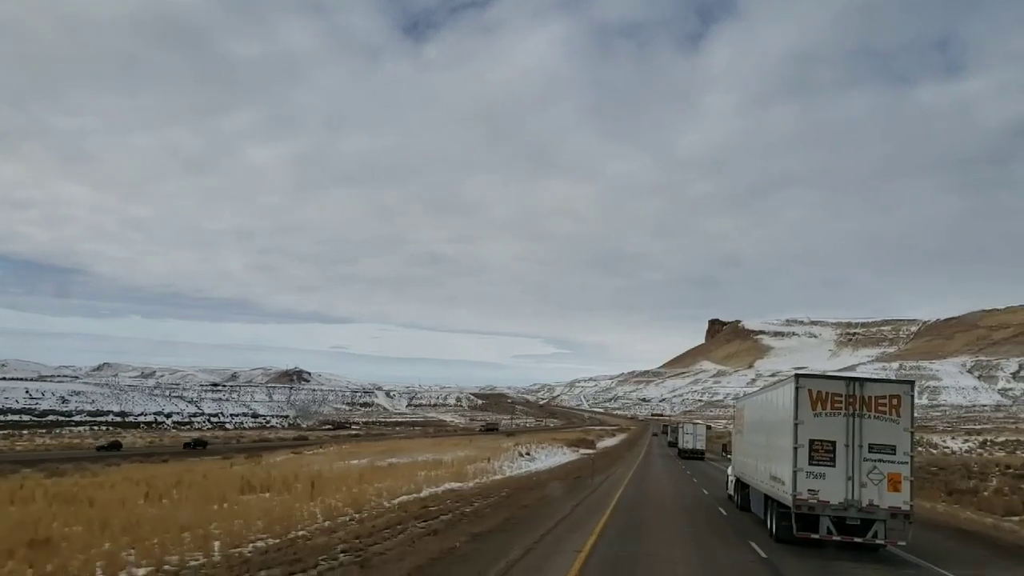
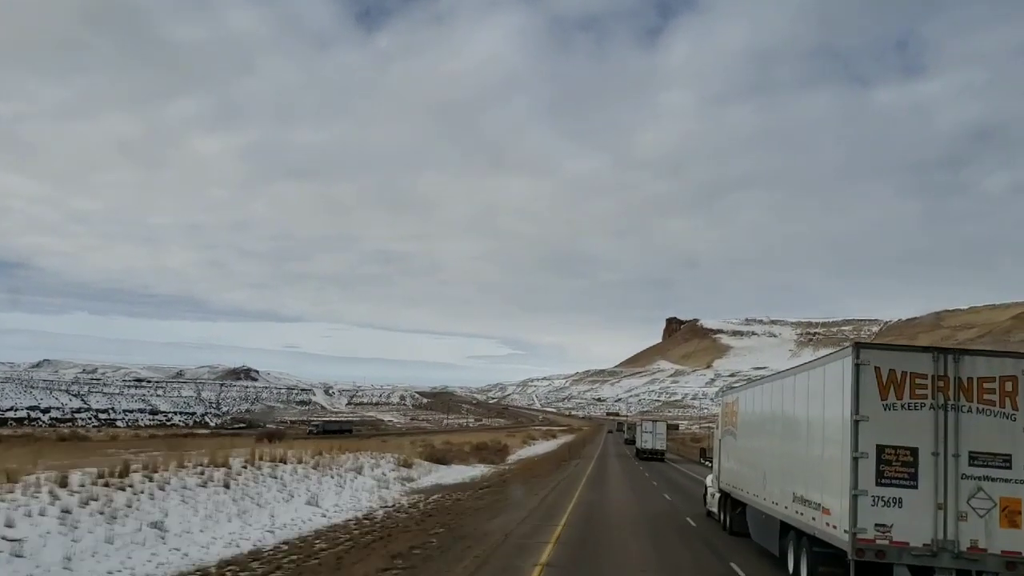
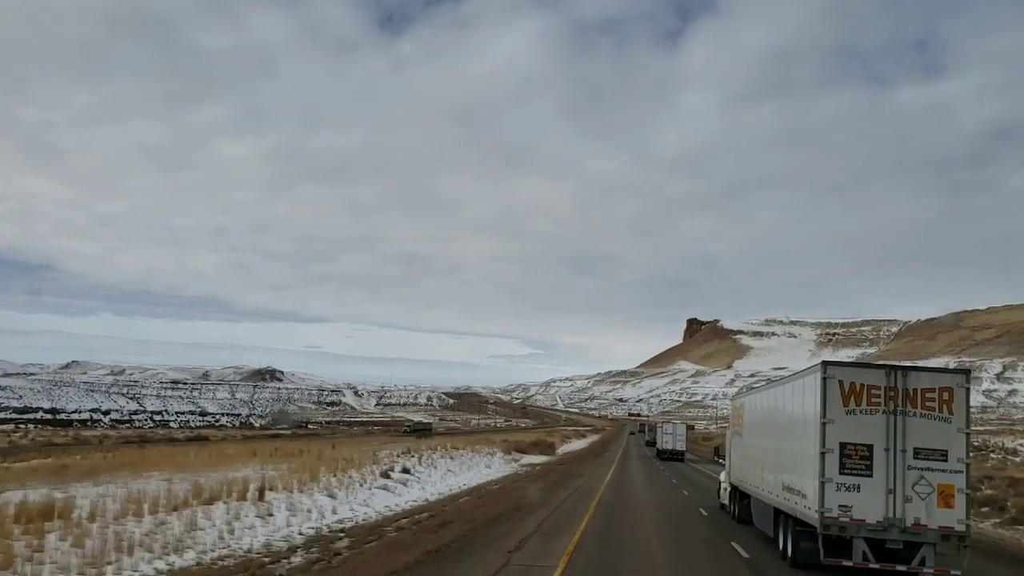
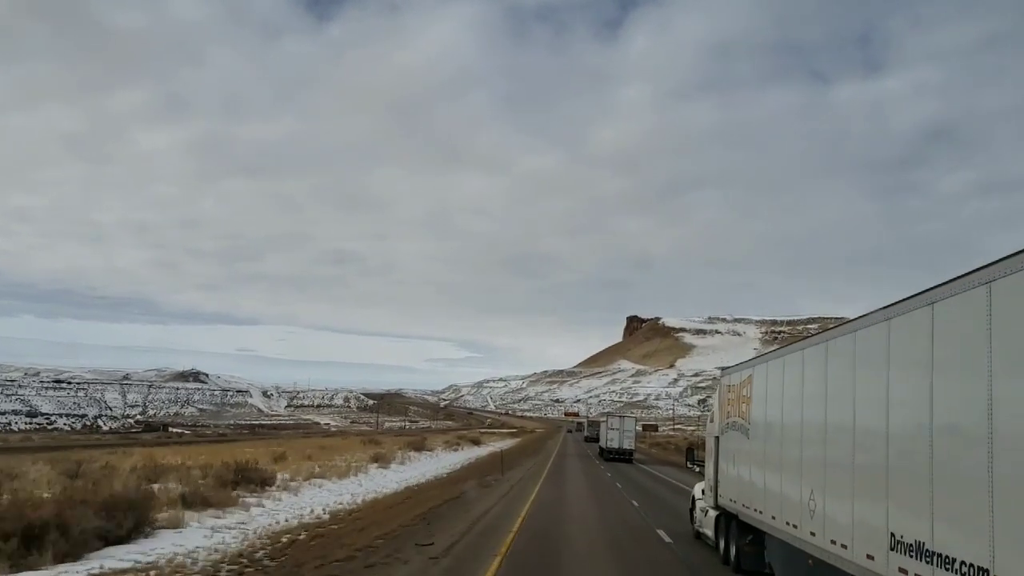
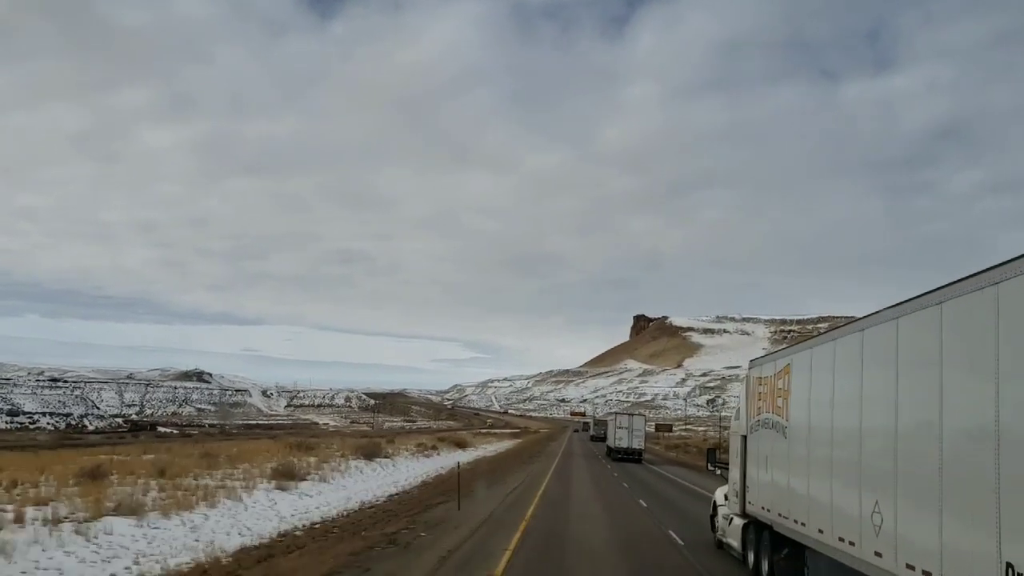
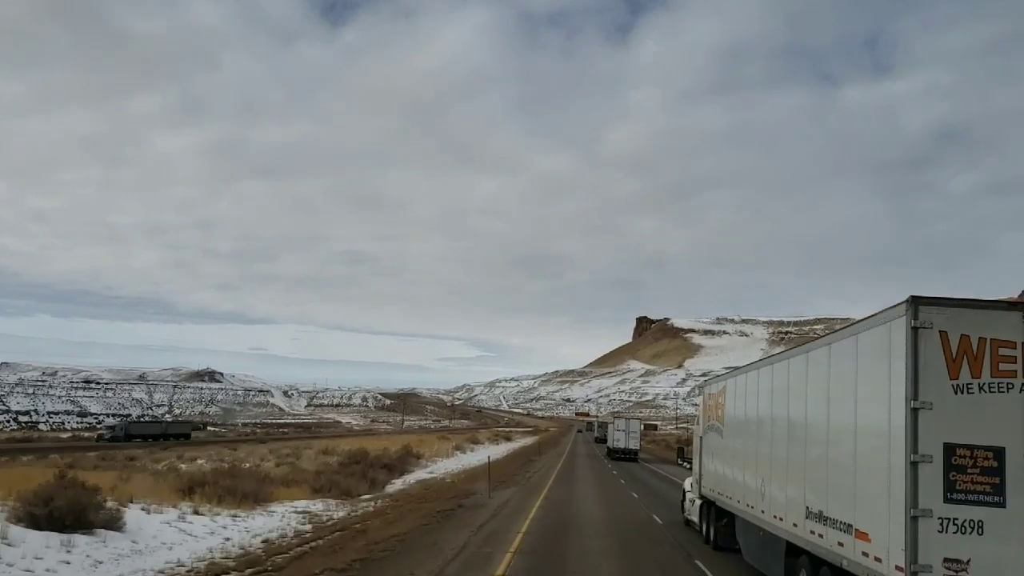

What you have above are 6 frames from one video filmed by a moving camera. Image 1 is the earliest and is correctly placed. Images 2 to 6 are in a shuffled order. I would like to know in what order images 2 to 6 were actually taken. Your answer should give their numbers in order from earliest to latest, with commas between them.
3, 2, 6, 4, 5
